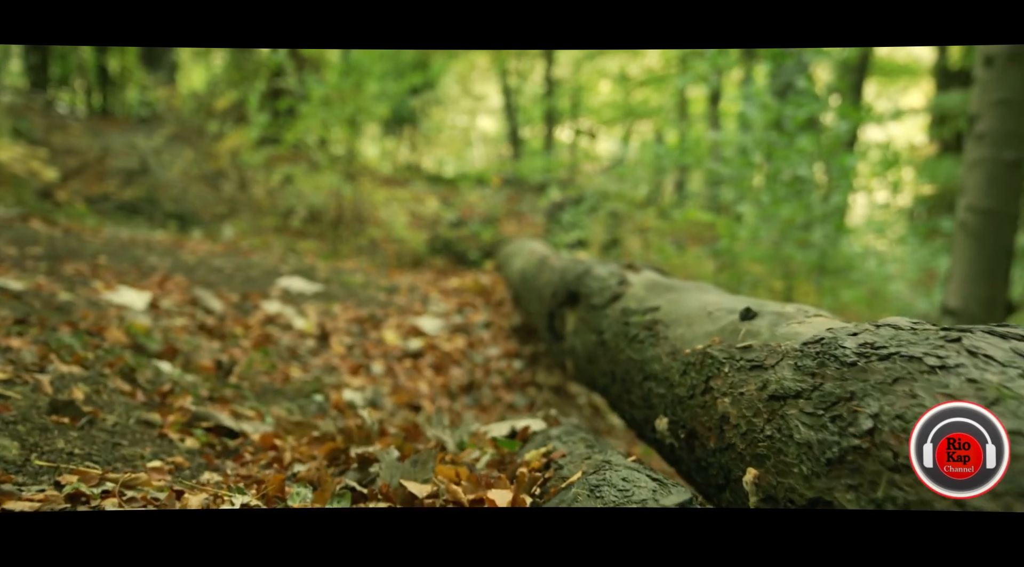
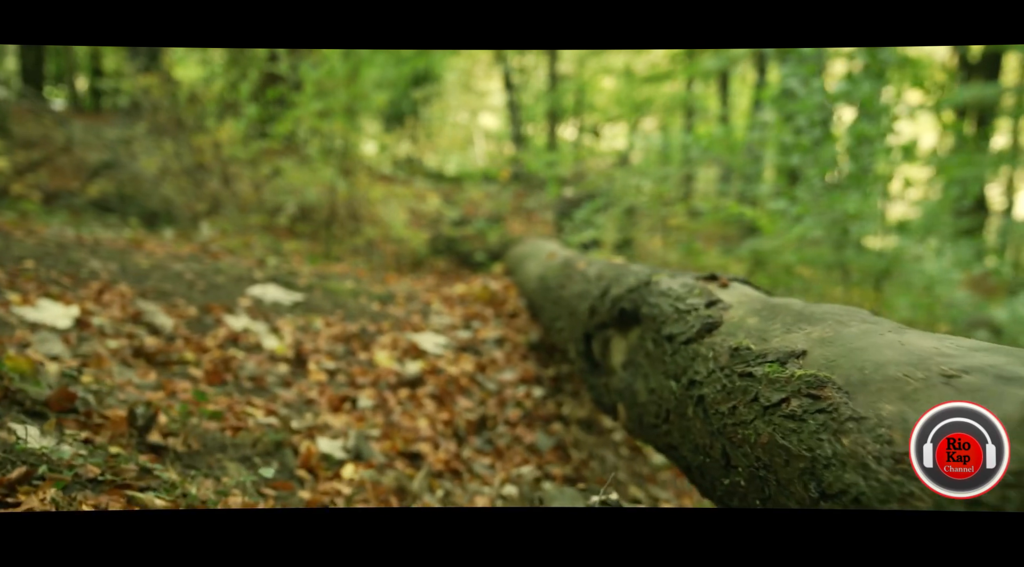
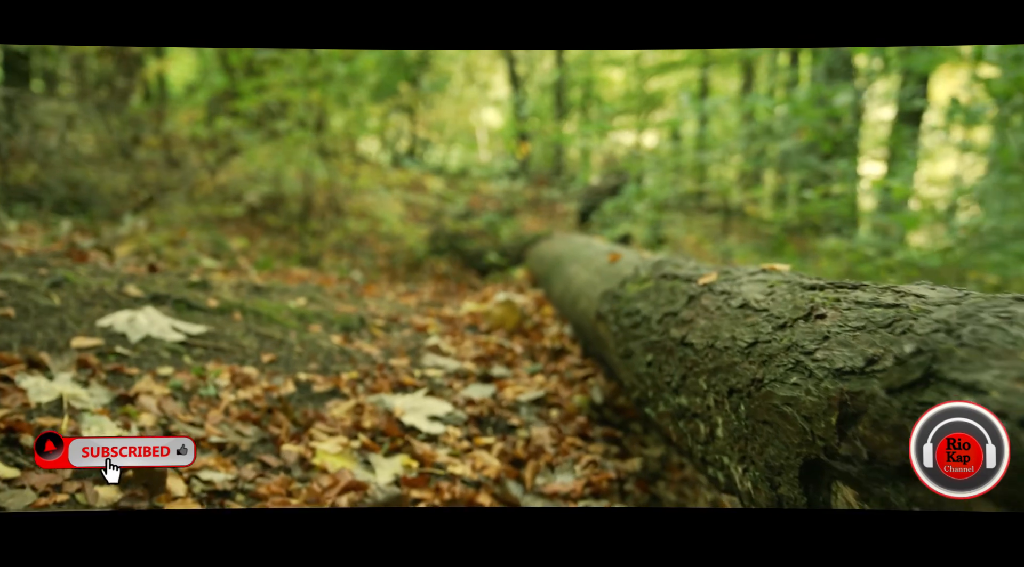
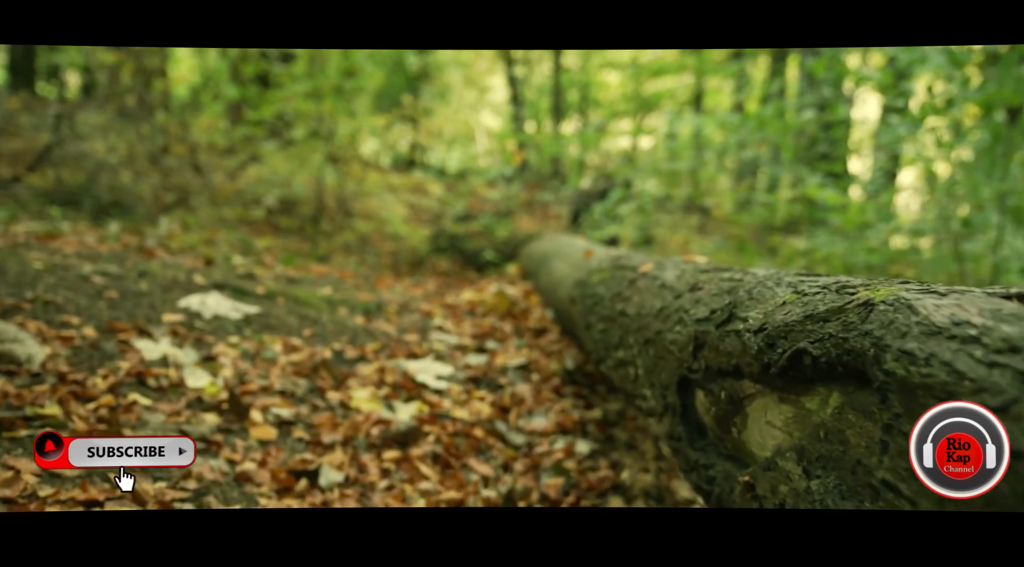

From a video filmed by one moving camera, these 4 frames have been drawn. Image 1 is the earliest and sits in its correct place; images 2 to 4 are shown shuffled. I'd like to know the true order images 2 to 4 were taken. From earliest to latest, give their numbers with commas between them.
2, 4, 3
